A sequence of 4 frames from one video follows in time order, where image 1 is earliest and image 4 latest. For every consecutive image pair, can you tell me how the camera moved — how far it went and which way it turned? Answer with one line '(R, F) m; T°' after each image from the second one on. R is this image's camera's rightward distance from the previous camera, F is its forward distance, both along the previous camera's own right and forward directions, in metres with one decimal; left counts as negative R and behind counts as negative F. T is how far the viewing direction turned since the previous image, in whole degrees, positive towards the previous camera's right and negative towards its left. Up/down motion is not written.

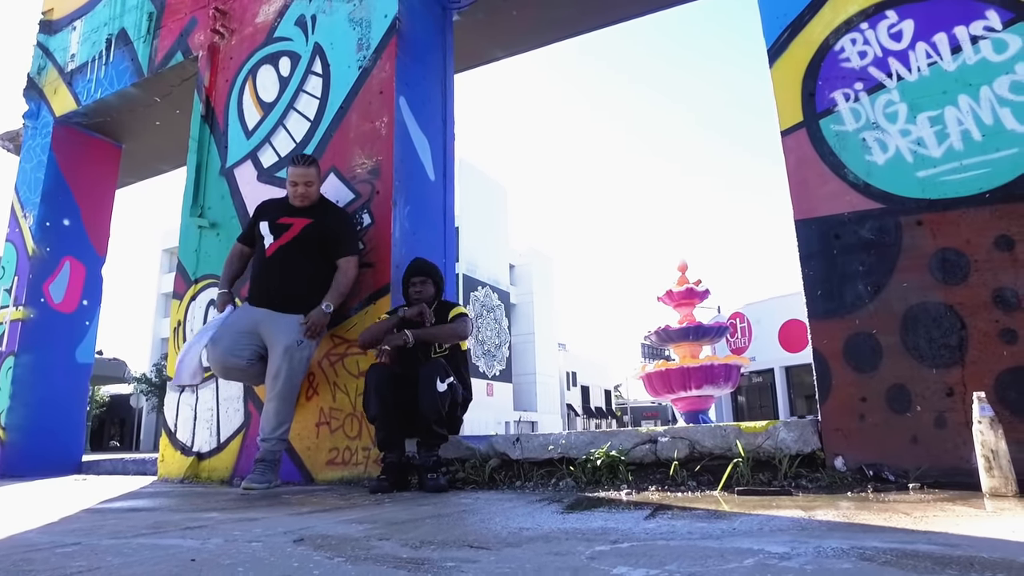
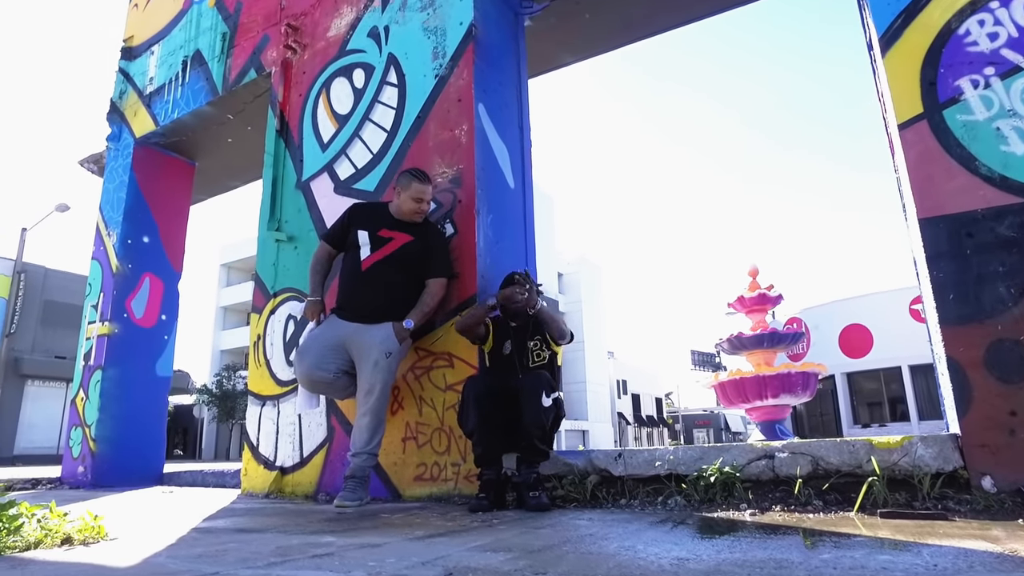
(-0.2, +0.1) m; -4°
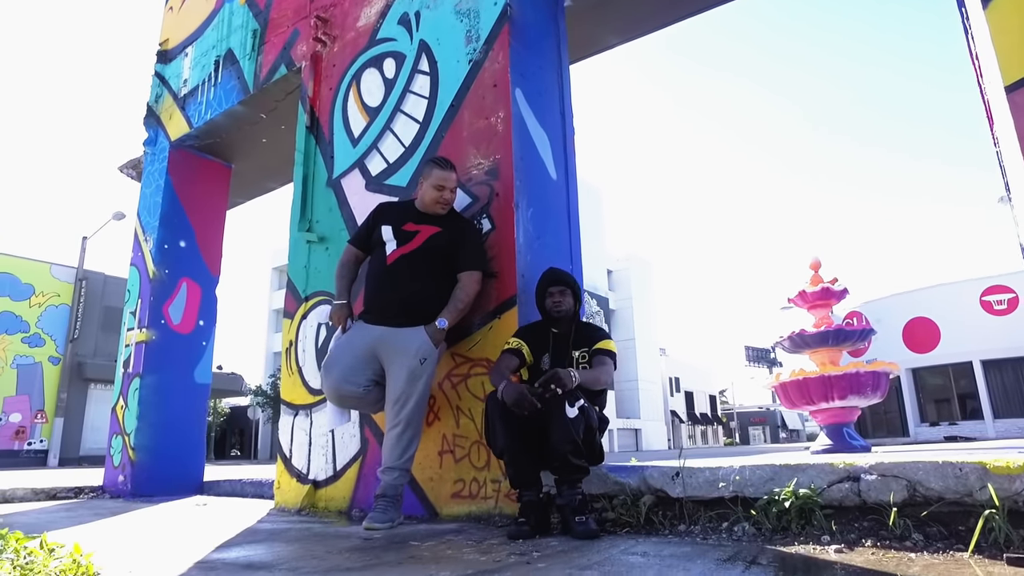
(0.0, +0.3) m; -4°
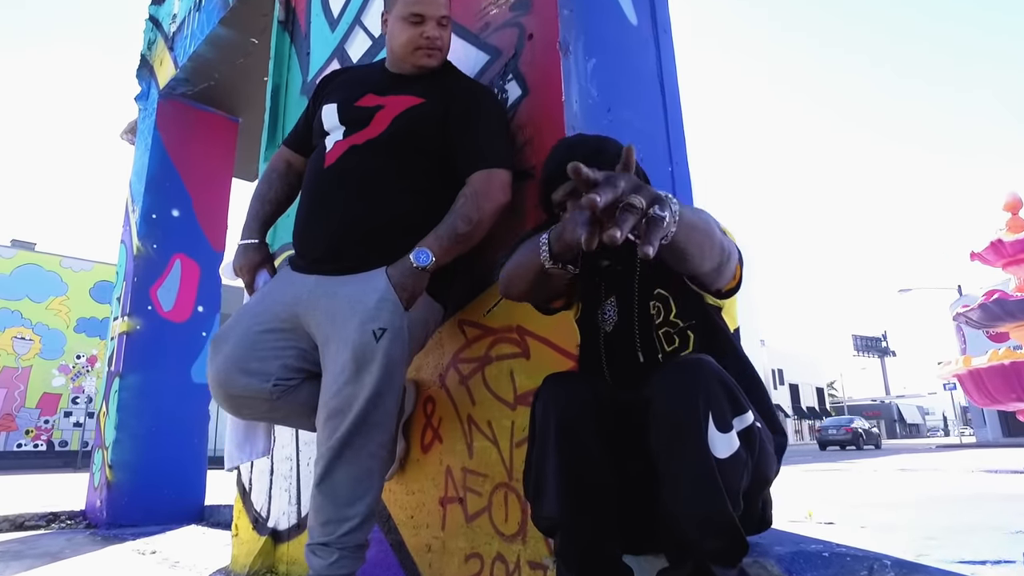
(+0.1, +1.4) m; -8°
